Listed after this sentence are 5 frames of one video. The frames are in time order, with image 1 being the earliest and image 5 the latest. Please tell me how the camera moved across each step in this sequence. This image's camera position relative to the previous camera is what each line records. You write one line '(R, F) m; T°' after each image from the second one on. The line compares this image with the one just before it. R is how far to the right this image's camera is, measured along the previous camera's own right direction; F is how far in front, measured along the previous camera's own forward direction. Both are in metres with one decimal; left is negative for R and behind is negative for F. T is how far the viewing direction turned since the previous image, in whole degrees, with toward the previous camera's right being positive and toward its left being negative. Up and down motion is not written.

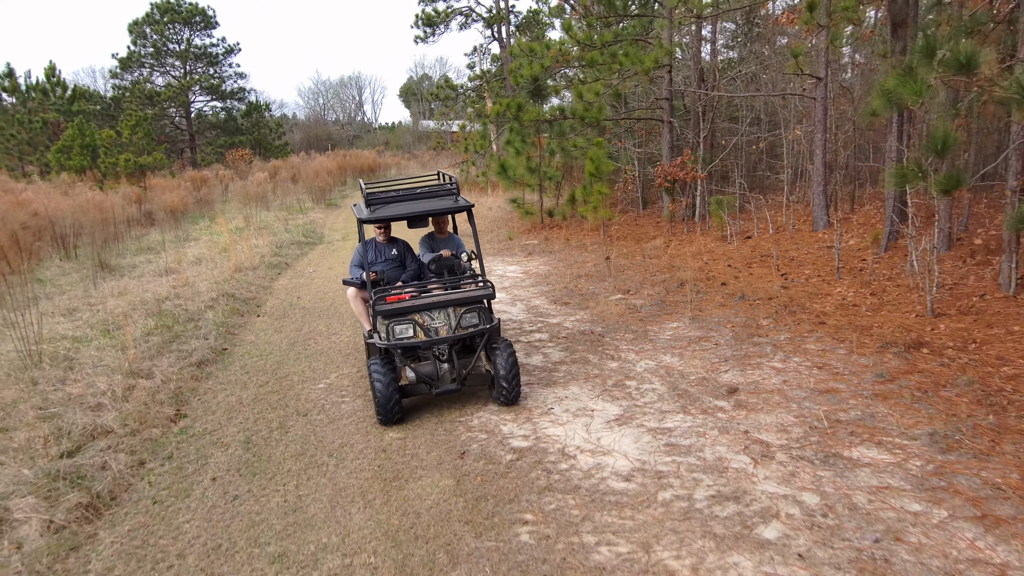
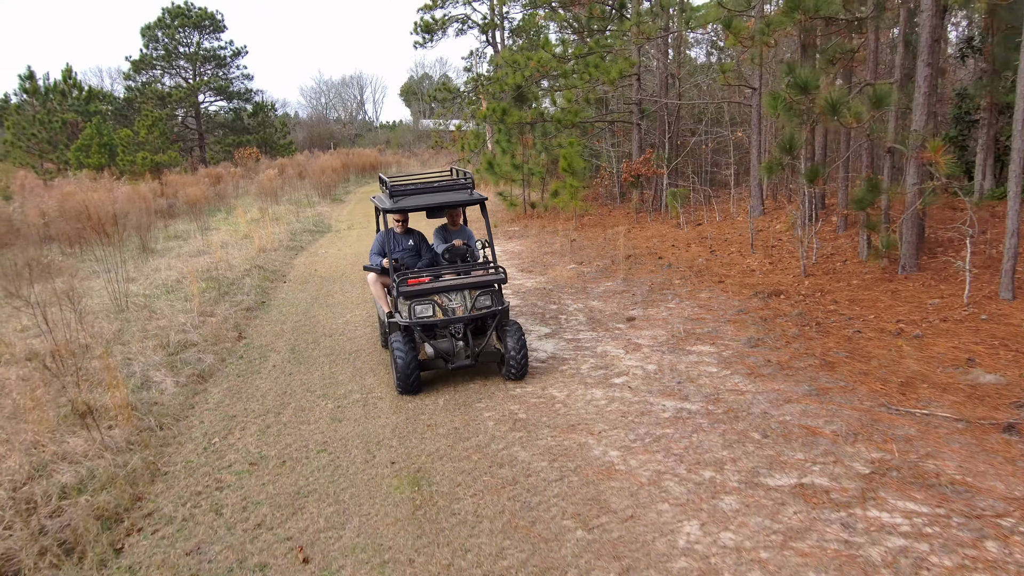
(+0.4, -2.0) m; 0°
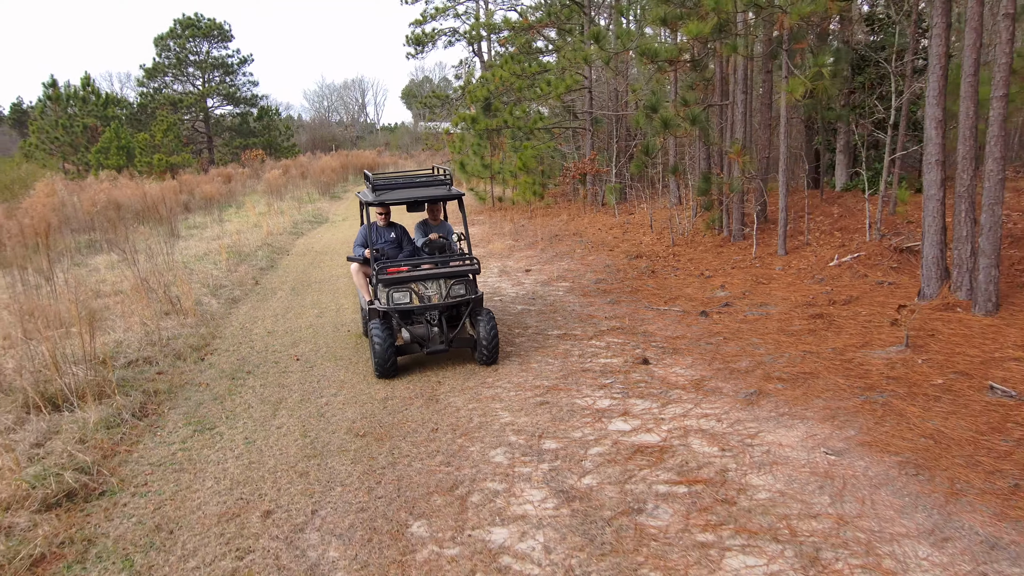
(+1.2, -3.0) m; 0°
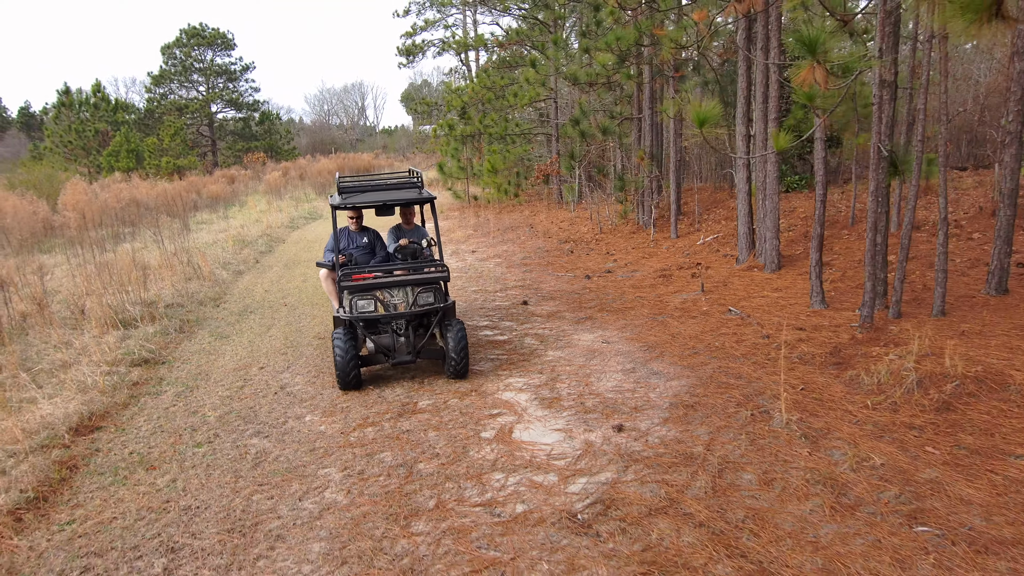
(+1.1, -2.4) m; 0°
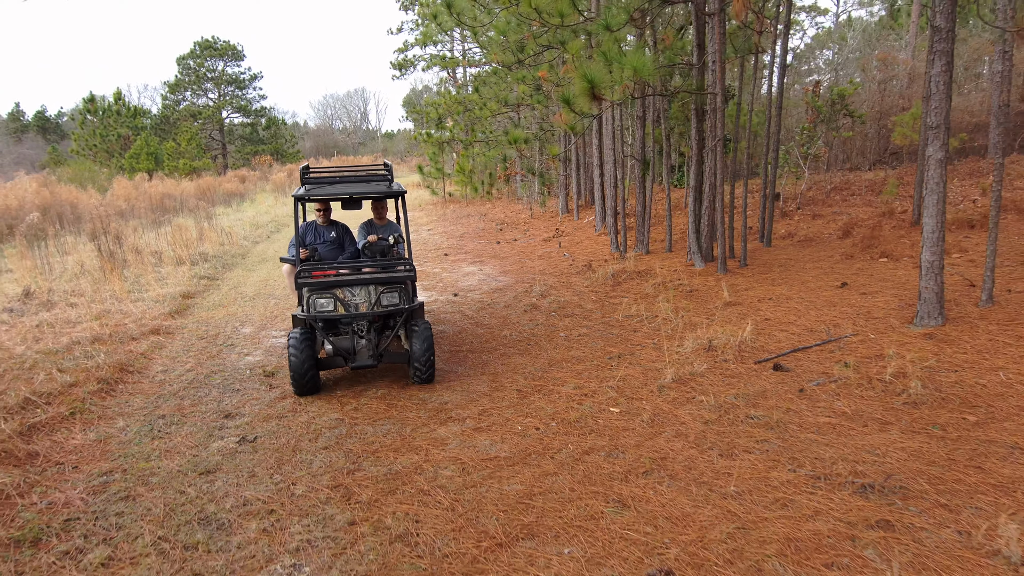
(+1.6, -4.2) m; 0°
